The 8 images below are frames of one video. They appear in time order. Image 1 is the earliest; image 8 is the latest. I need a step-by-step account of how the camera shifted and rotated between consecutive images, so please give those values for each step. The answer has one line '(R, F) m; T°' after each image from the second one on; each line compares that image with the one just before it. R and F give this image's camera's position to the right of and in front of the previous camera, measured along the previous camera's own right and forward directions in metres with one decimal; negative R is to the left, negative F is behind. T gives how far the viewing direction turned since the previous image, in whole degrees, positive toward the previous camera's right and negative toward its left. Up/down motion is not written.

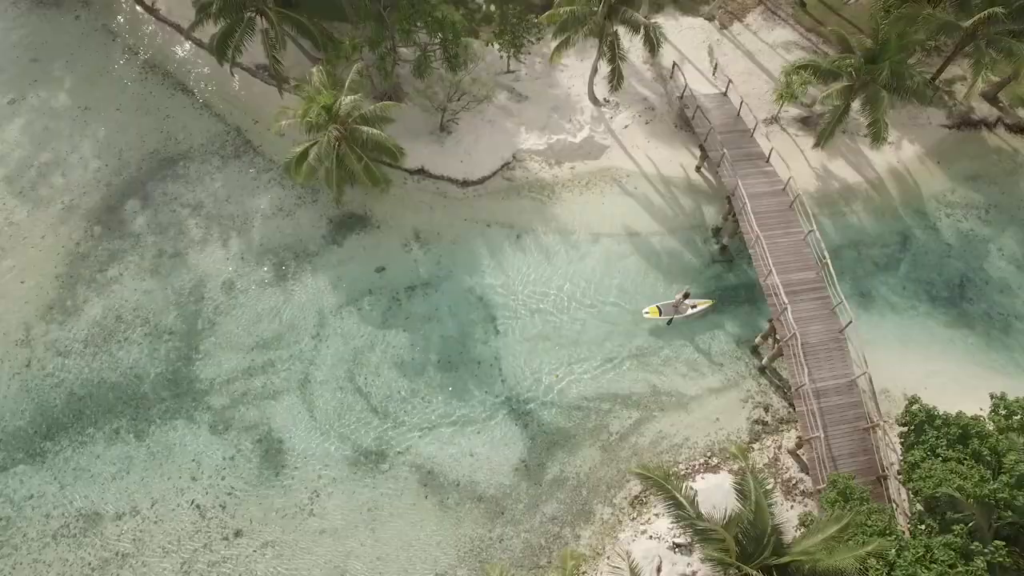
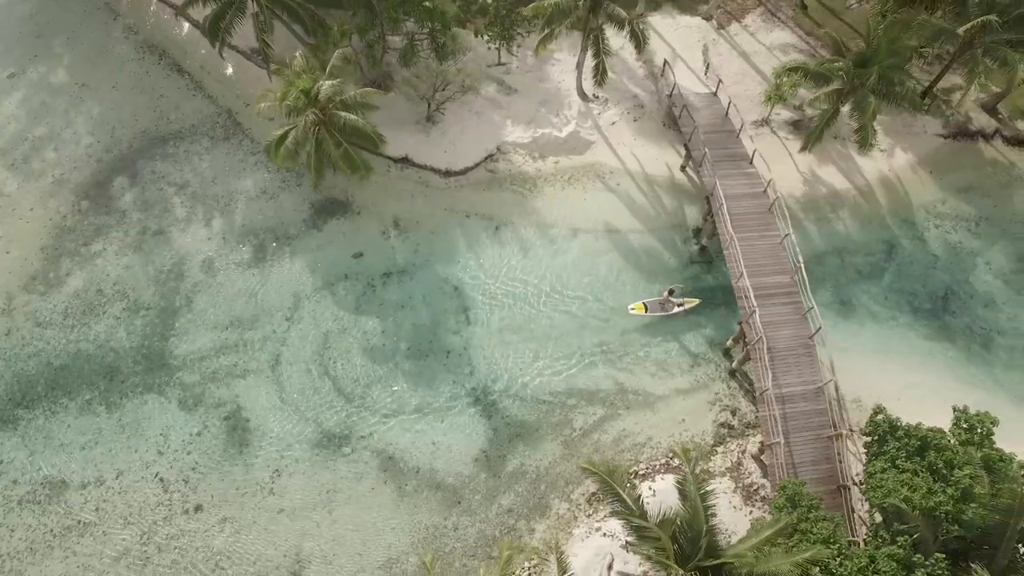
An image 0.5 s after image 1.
(+1.3, 0.0) m; -1°
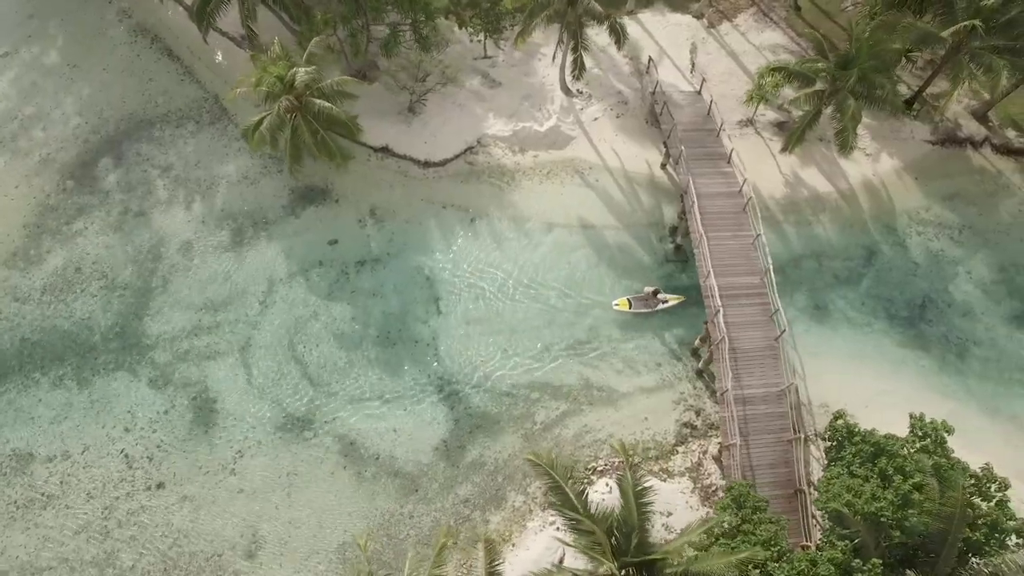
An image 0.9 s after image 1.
(+1.3, 0.0) m; -1°
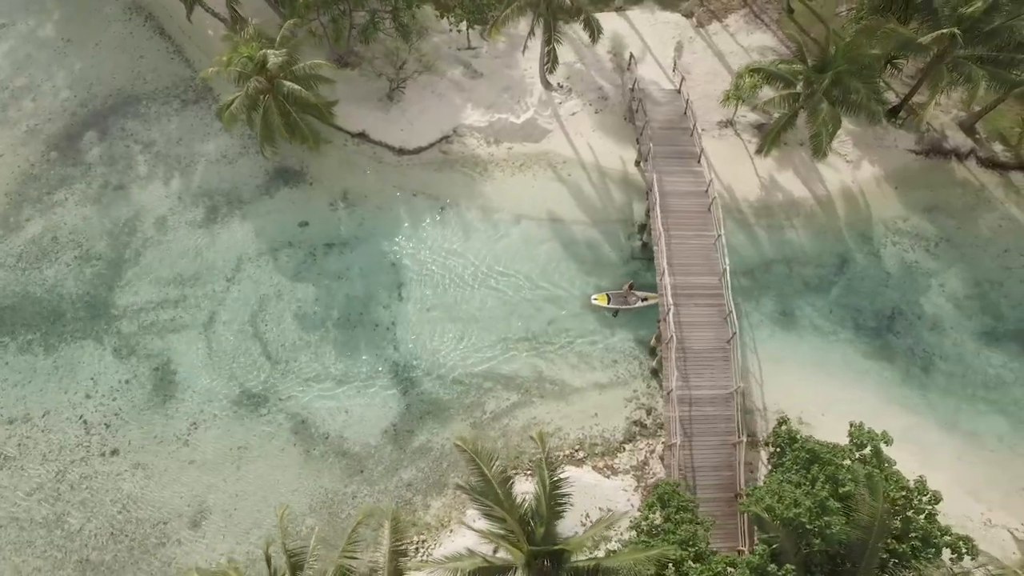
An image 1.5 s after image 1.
(+1.7, 0.0) m; -2°
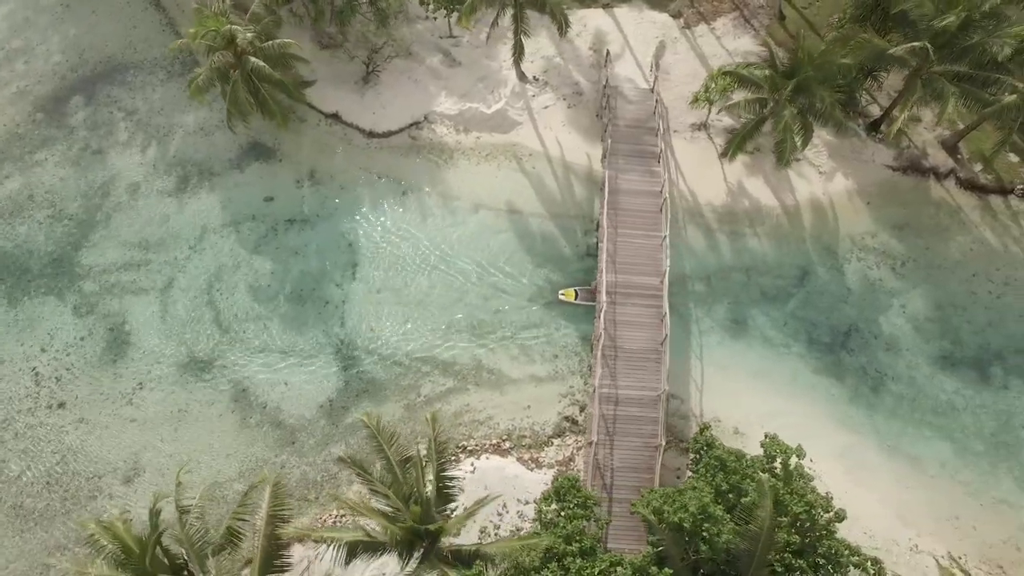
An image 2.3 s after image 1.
(+2.3, 0.0) m; -2°
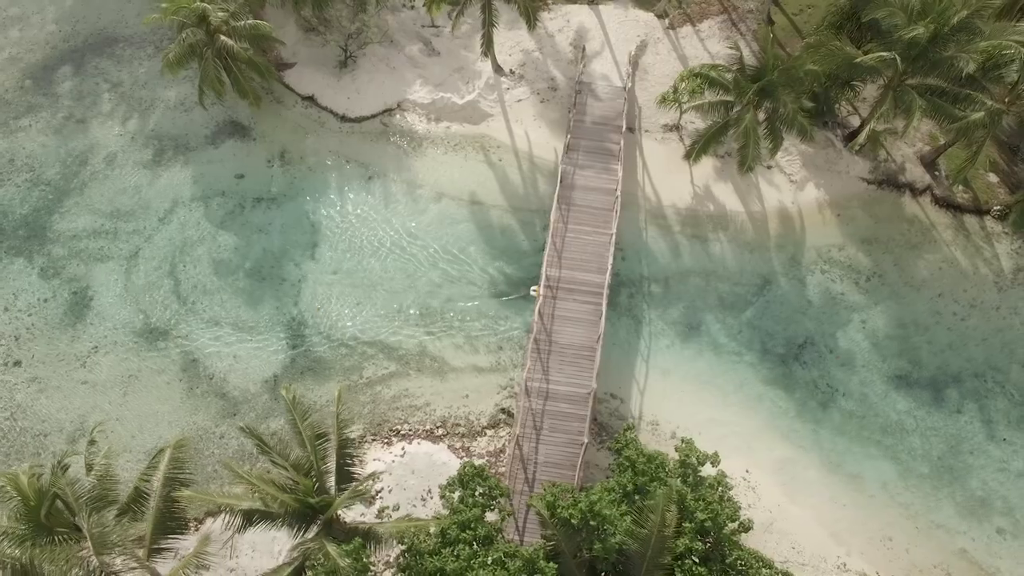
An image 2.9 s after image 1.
(+2.2, 0.0) m; -2°
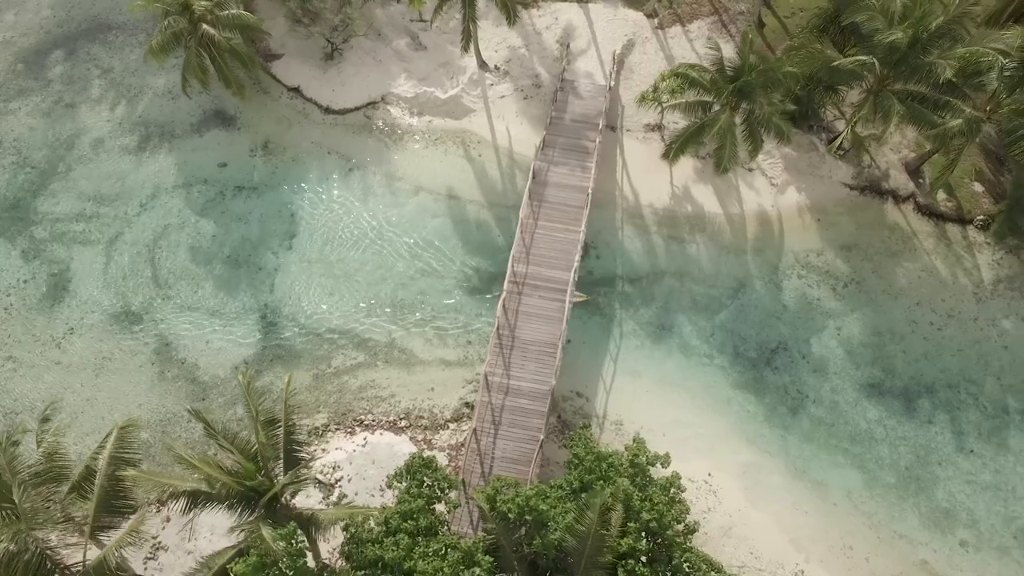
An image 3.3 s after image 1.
(+1.2, 0.0) m; -1°
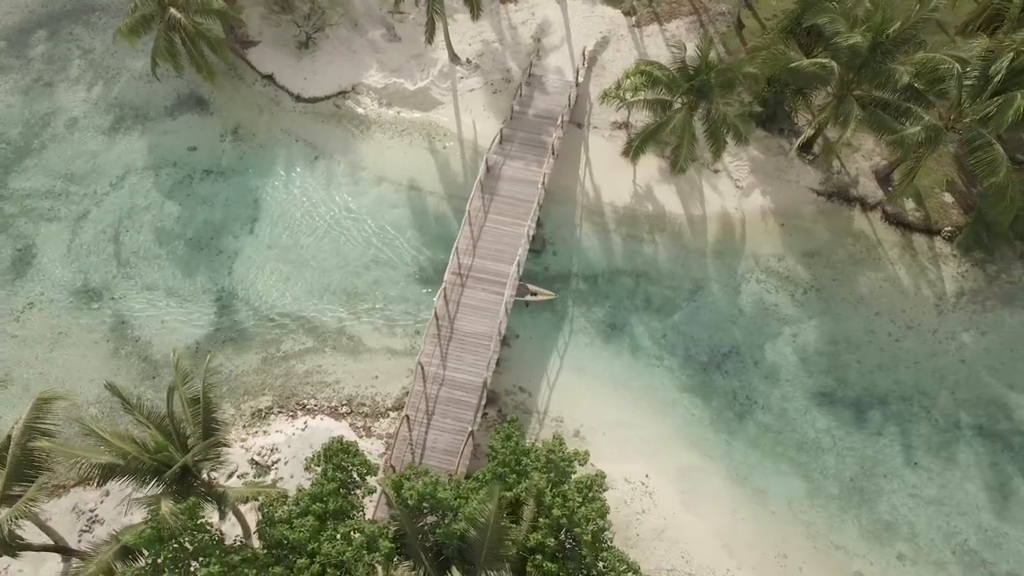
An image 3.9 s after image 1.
(+1.9, +0.1) m; -1°
